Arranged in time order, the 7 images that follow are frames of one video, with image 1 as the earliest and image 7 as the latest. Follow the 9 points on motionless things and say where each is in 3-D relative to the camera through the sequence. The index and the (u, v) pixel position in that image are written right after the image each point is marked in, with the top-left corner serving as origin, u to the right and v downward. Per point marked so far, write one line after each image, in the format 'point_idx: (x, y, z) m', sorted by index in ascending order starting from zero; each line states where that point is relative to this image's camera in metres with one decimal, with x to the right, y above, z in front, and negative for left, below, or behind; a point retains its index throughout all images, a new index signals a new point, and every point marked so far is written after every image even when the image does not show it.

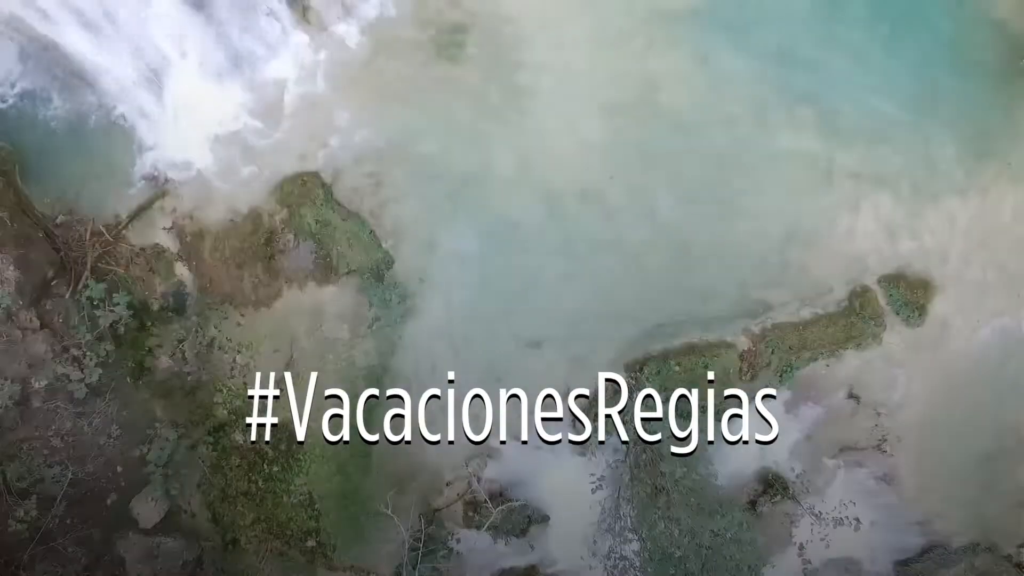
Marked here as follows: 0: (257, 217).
0: (-4.4, +1.2, +6.9) m
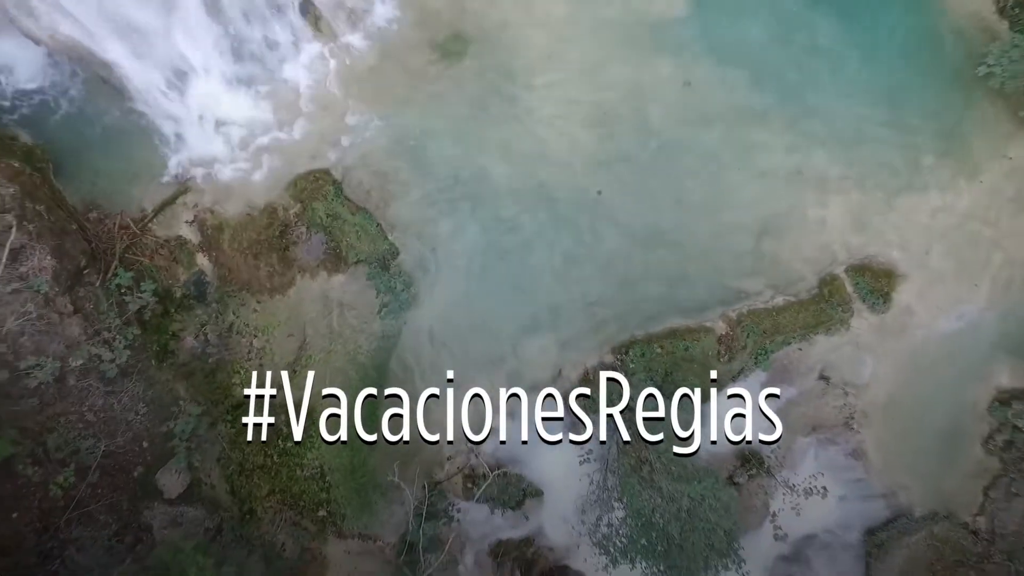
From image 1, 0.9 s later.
0: (-4.5, +1.4, +7.5) m
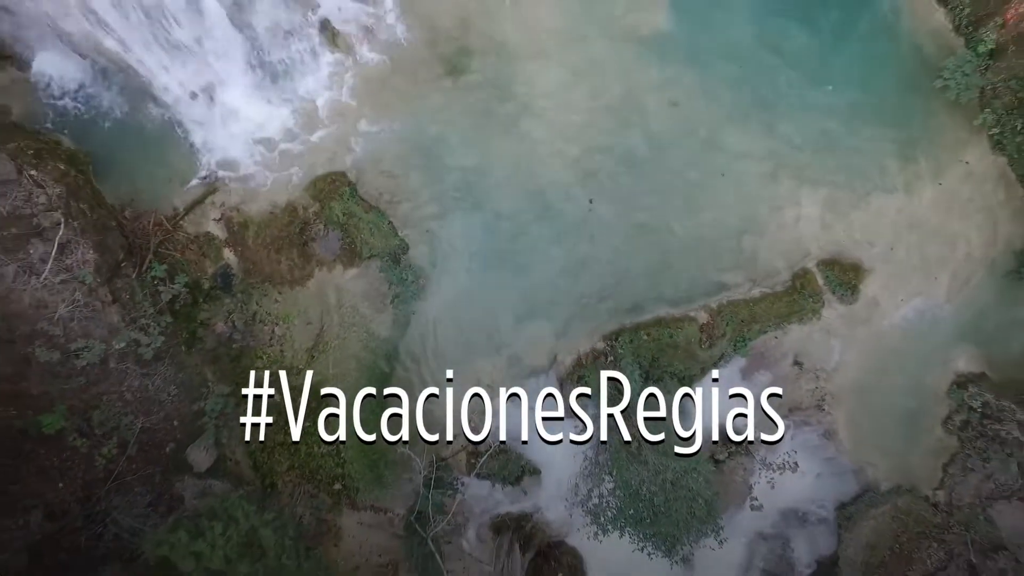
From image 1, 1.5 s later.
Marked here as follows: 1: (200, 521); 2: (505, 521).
0: (-4.5, +1.6, +8.2) m
1: (-5.8, -4.3, +7.9) m
2: (-0.1, -5.0, +8.6) m
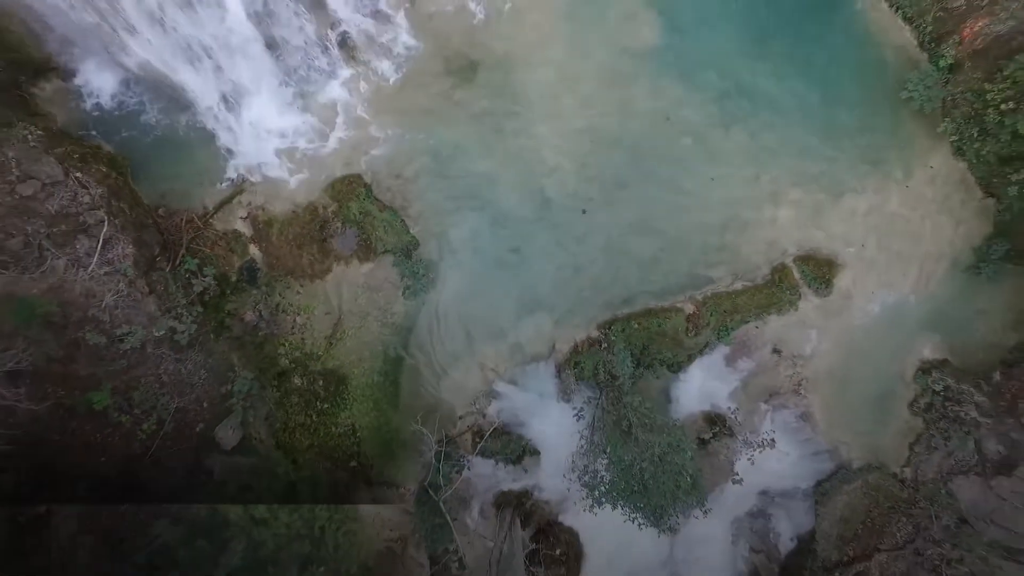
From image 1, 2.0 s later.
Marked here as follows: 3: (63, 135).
0: (-4.4, +1.8, +9.0) m
1: (-5.8, -4.1, +8.7) m
2: (-0.1, -4.8, +9.3) m
3: (-9.6, +3.3, +8.6) m
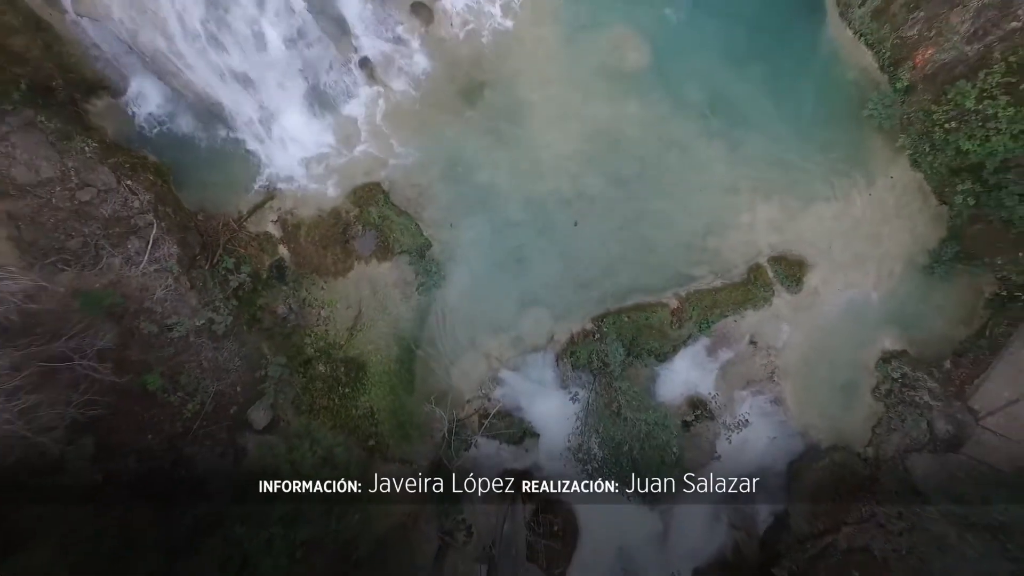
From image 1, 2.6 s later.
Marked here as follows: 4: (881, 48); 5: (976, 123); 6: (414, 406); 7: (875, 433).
0: (-4.4, +1.9, +10.0) m
1: (-5.7, -4.0, +9.7) m
2: (-0.1, -4.8, +10.4) m
3: (-9.5, +3.4, +9.6) m
4: (+9.0, +5.8, +9.7) m
5: (+10.3, +3.7, +9.0) m
6: (-2.5, -3.0, +10.2) m
7: (+9.1, -3.7, +10.1) m
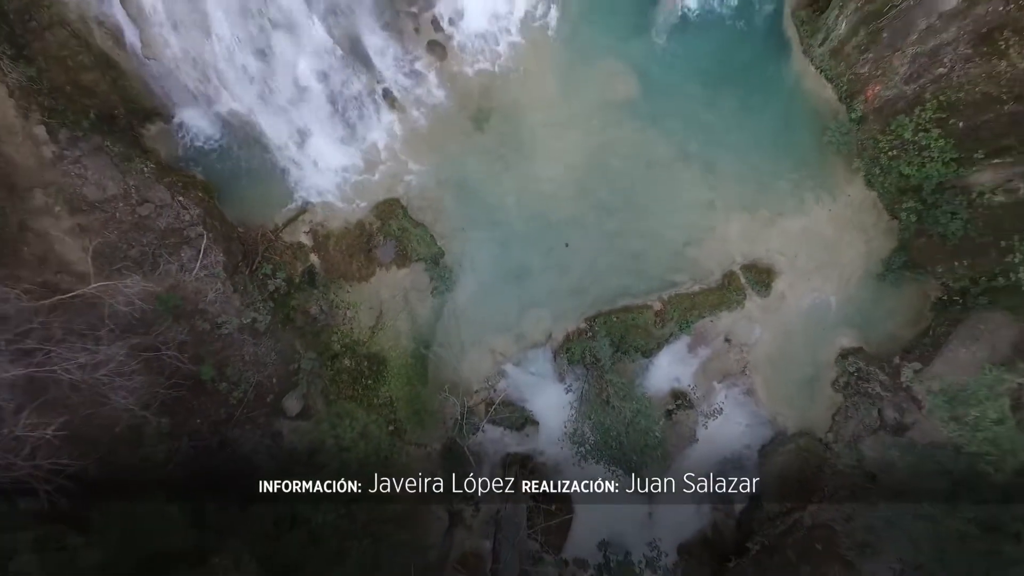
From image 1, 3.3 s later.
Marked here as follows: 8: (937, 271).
0: (-4.3, +1.8, +11.4) m
1: (-5.6, -4.1, +11.0) m
2: (0.0, -4.9, +11.7) m
3: (-9.4, +3.3, +11.0) m
4: (+9.1, +5.7, +11.1) m
5: (+10.4, +3.5, +10.4) m
6: (-2.4, -3.1, +11.5) m
7: (+9.2, -3.8, +11.4) m
8: (+11.3, +0.5, +10.7) m
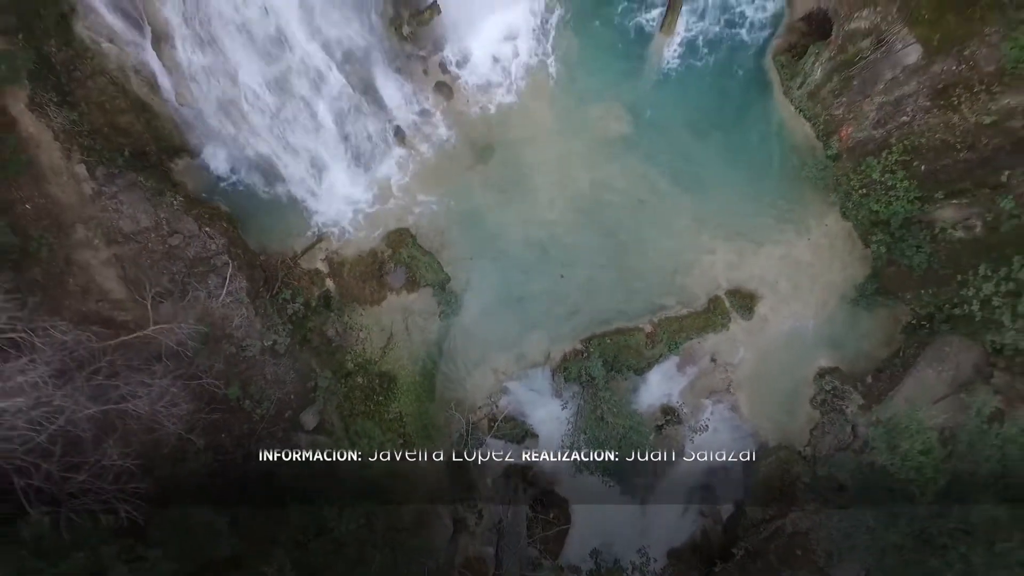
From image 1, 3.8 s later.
0: (-4.2, +1.1, +12.3) m
1: (-5.6, -4.8, +11.9) m
2: (0.0, -5.6, +12.6) m
3: (-9.3, +2.6, +11.9) m
4: (+9.1, +5.0, +12.1) m
5: (+10.5, +2.8, +11.3) m
6: (-2.3, -3.8, +12.4) m
7: (+9.2, -4.5, +12.3) m
8: (+11.4, -0.3, +11.6) m
